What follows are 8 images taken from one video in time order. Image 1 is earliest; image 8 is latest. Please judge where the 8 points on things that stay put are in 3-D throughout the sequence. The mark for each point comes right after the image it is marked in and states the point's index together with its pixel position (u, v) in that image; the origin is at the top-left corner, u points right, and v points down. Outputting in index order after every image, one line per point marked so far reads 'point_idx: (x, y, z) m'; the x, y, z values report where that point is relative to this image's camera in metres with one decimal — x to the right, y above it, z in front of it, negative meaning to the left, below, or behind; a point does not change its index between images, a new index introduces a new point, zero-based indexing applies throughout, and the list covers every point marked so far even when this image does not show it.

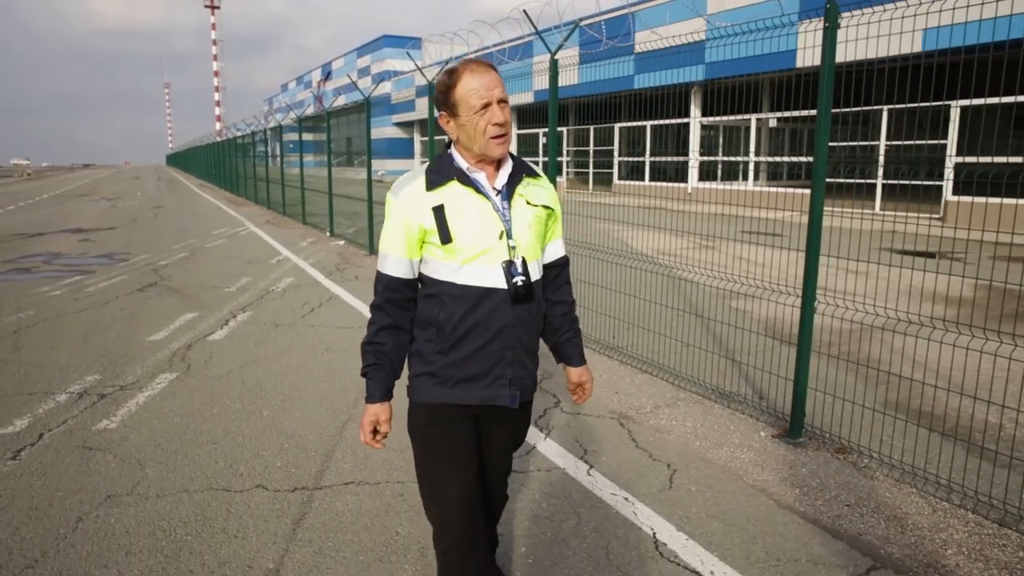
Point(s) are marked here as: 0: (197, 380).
0: (-2.2, -0.6, +5.2) m
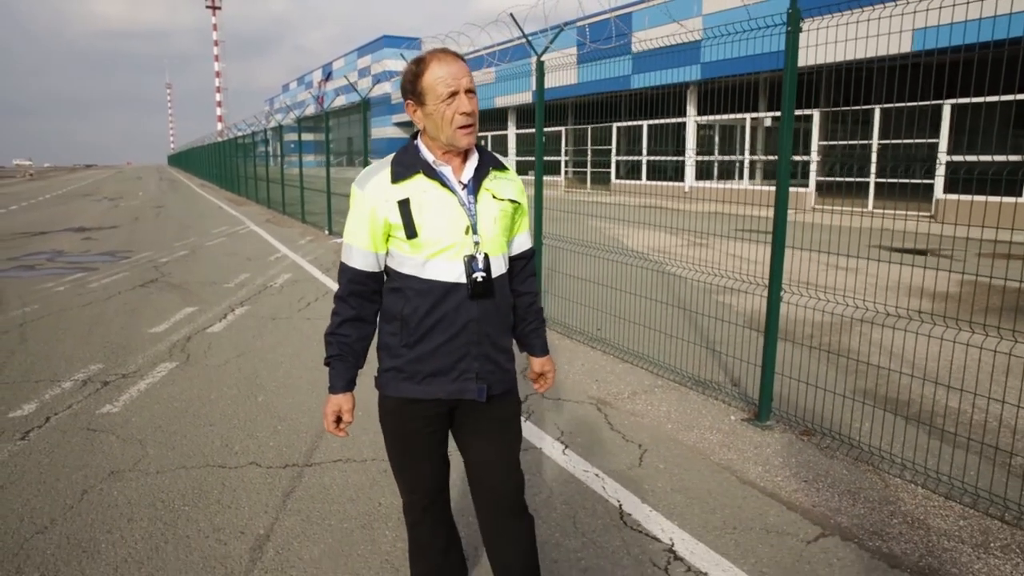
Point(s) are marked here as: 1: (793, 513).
0: (-2.3, -0.6, +5.4) m
1: (+1.3, -1.0, +3.4) m
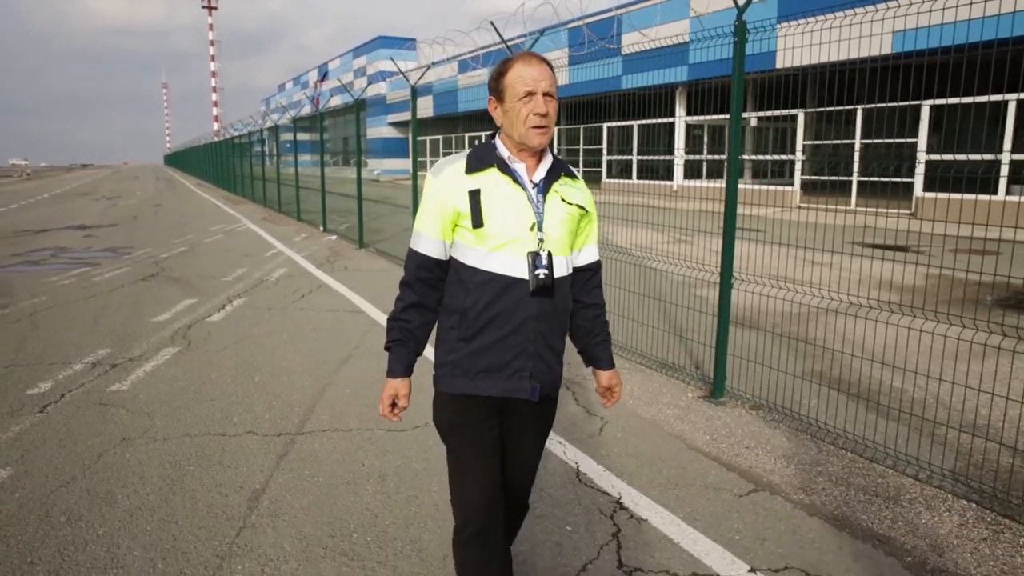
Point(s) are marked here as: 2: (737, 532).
0: (-2.4, -0.5, +5.9) m
1: (+1.1, -0.9, +3.9) m
2: (+1.0, -1.0, +3.2) m
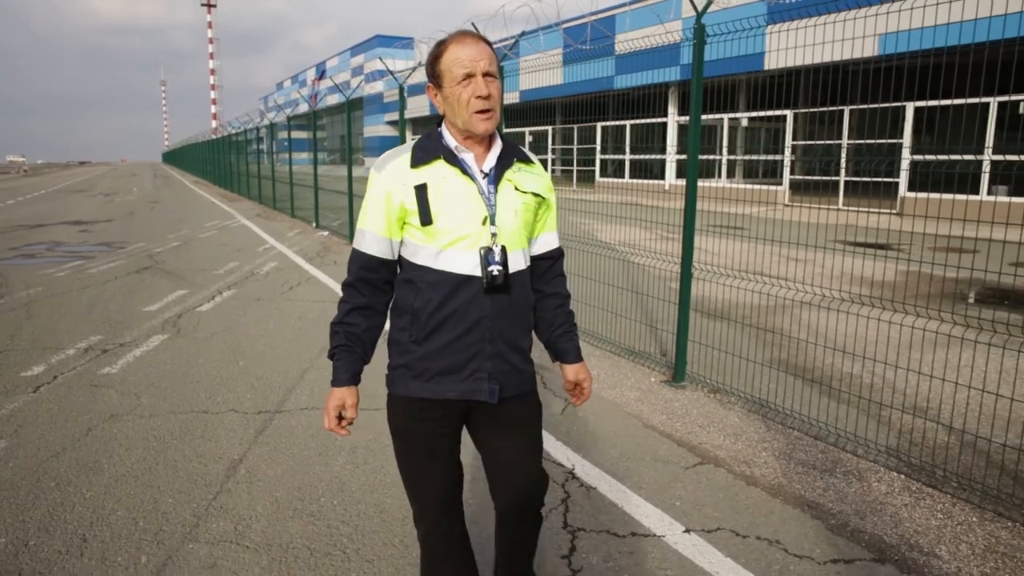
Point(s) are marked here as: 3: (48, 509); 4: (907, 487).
0: (-2.6, -0.4, +6.1) m
1: (+0.9, -0.9, +4.1) m
2: (+0.8, -1.0, +3.5) m
3: (-1.9, -0.9, +3.2) m
4: (+1.9, -1.0, +3.7) m
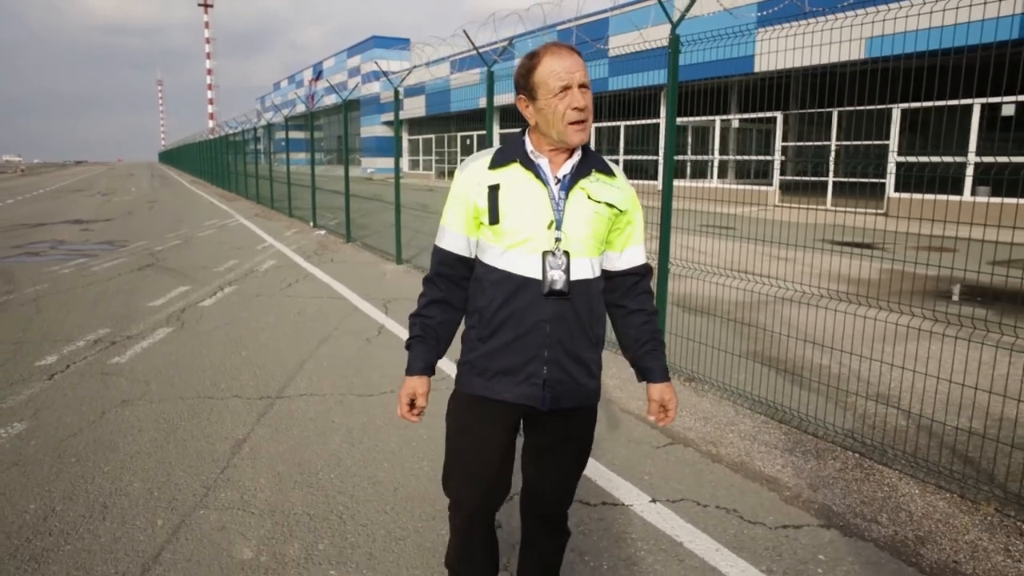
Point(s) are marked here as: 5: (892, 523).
0: (-2.7, -0.4, +6.4) m
1: (+0.8, -0.8, +4.4) m
2: (+0.7, -0.9, +3.8) m
3: (-2.0, -0.9, +3.5) m
4: (+1.8, -0.9, +4.0) m
5: (+1.7, -1.0, +3.4) m
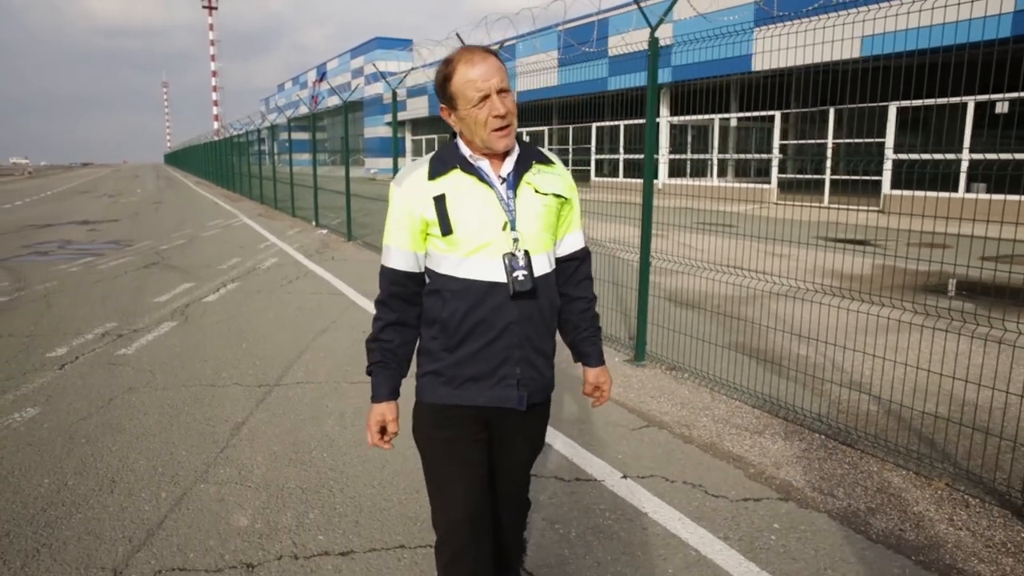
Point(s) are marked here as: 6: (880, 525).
0: (-2.8, -0.3, +6.7) m
1: (+0.7, -0.8, +4.7) m
2: (+0.6, -0.9, +4.1) m
3: (-2.1, -0.8, +3.7) m
4: (+1.8, -0.9, +4.2) m
5: (+1.6, -1.0, +3.6) m
6: (+1.6, -1.0, +3.3) m
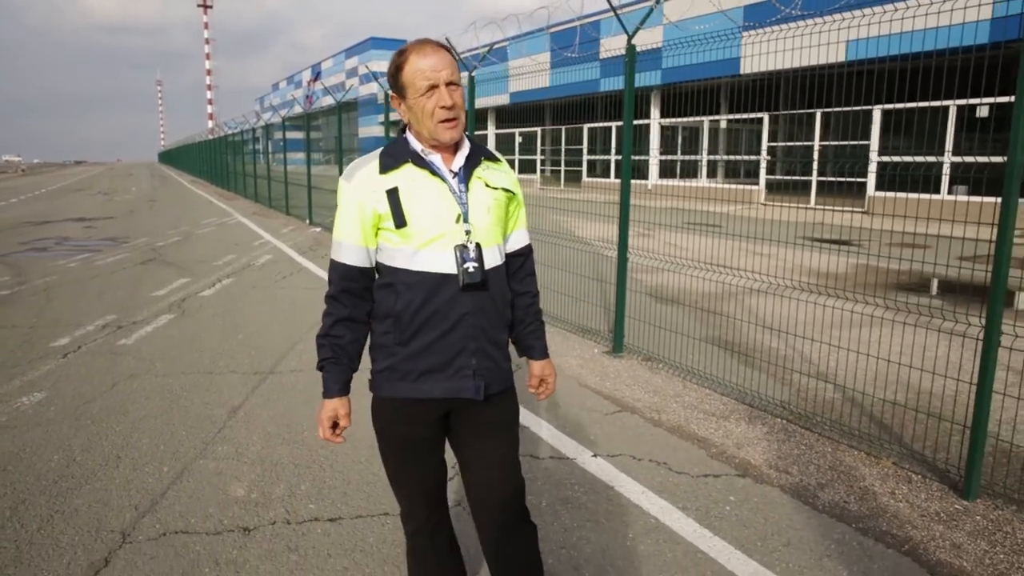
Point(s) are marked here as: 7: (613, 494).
0: (-2.9, -0.3, +6.9) m
1: (+0.6, -0.7, +5.0) m
2: (+0.5, -0.8, +4.3) m
3: (-2.2, -0.8, +4.0) m
4: (+1.6, -0.8, +4.5) m
5: (+1.5, -0.9, +3.9) m
6: (+1.5, -1.0, +3.6) m
7: (+0.5, -1.0, +3.6) m
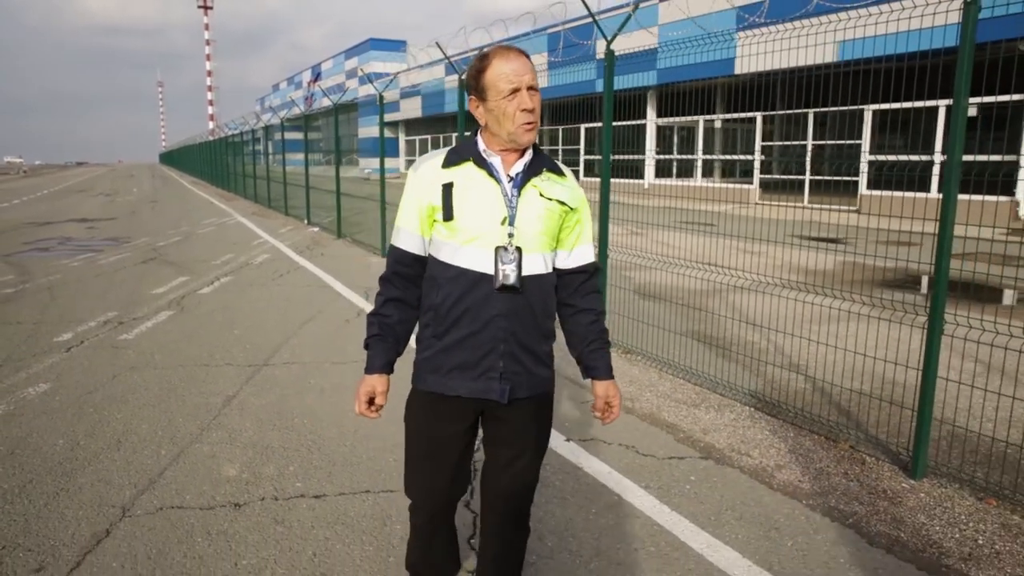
0: (-3.1, -0.3, +7.2) m
1: (+0.5, -0.7, +5.2) m
2: (+0.3, -0.8, +4.6) m
3: (-2.4, -0.8, +4.2) m
4: (+1.5, -0.8, +4.8) m
5: (+1.4, -0.9, +4.1) m
6: (+1.4, -1.0, +3.9) m
7: (+0.4, -0.9, +3.8) m
